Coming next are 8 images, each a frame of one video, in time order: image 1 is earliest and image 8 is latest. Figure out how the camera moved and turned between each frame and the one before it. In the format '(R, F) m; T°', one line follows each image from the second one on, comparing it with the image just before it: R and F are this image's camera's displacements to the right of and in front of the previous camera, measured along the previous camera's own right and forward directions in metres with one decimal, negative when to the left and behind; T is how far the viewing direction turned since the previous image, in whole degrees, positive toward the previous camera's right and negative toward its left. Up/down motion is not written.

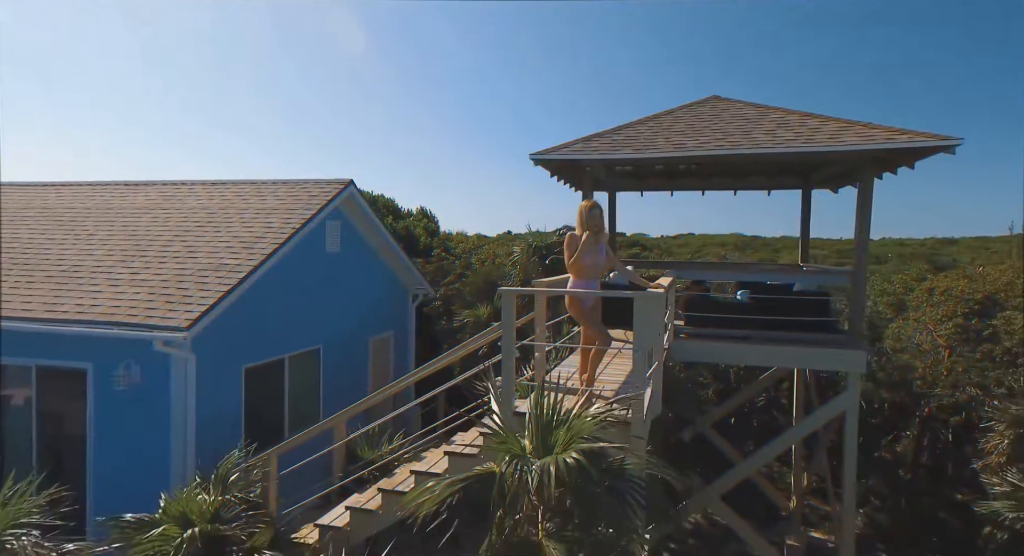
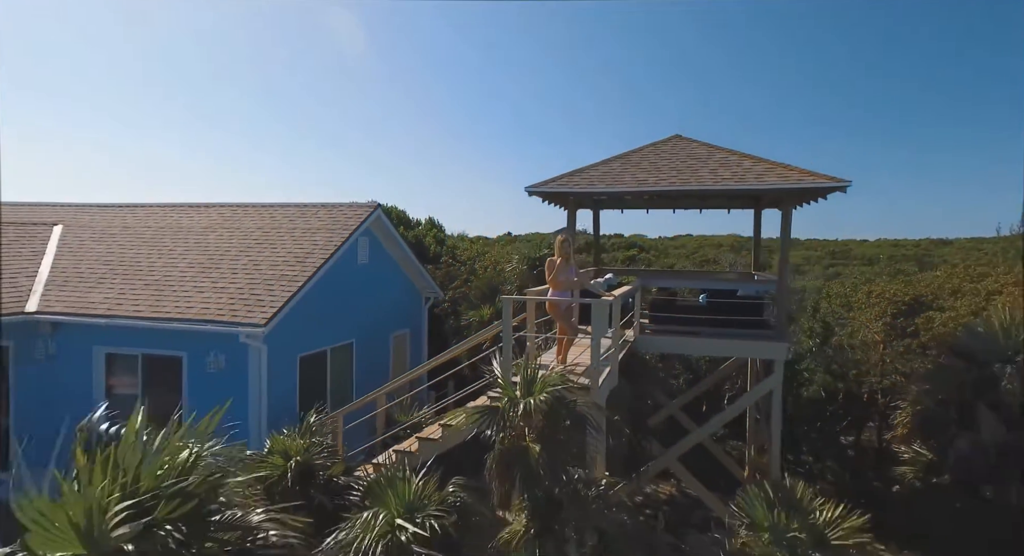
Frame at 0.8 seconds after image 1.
(0.0, -1.8) m; 0°
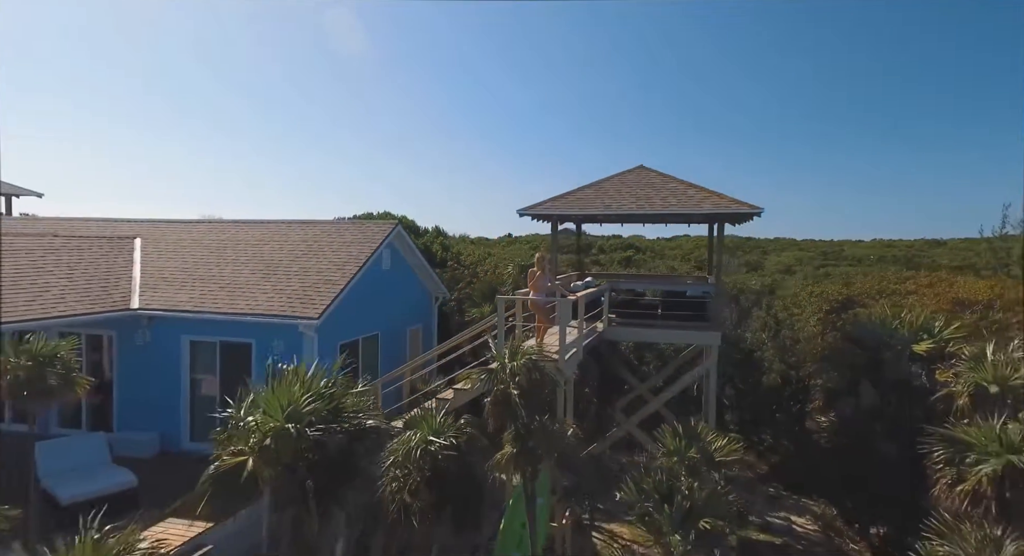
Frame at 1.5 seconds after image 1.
(+0.1, -2.4) m; 0°
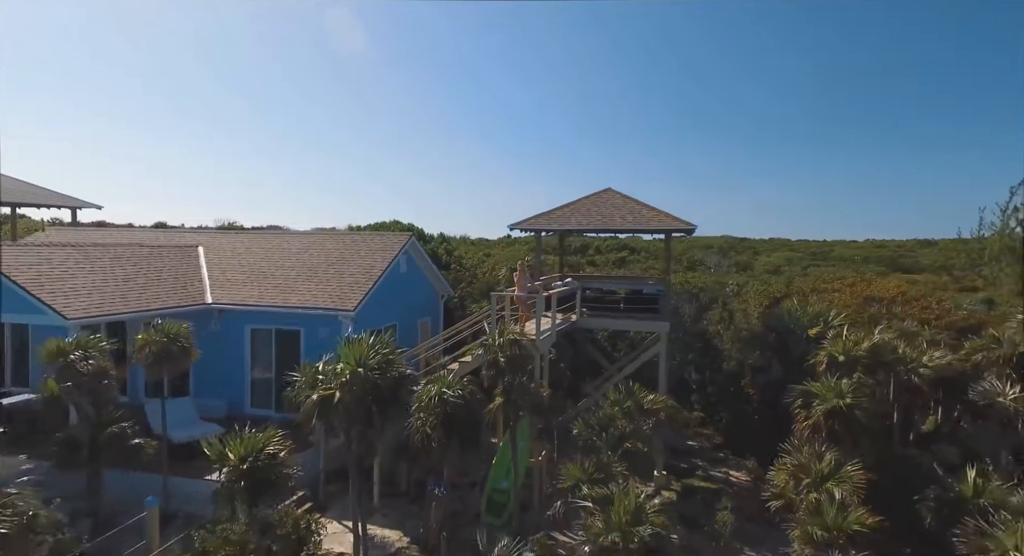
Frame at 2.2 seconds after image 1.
(+0.2, -2.9) m; 0°
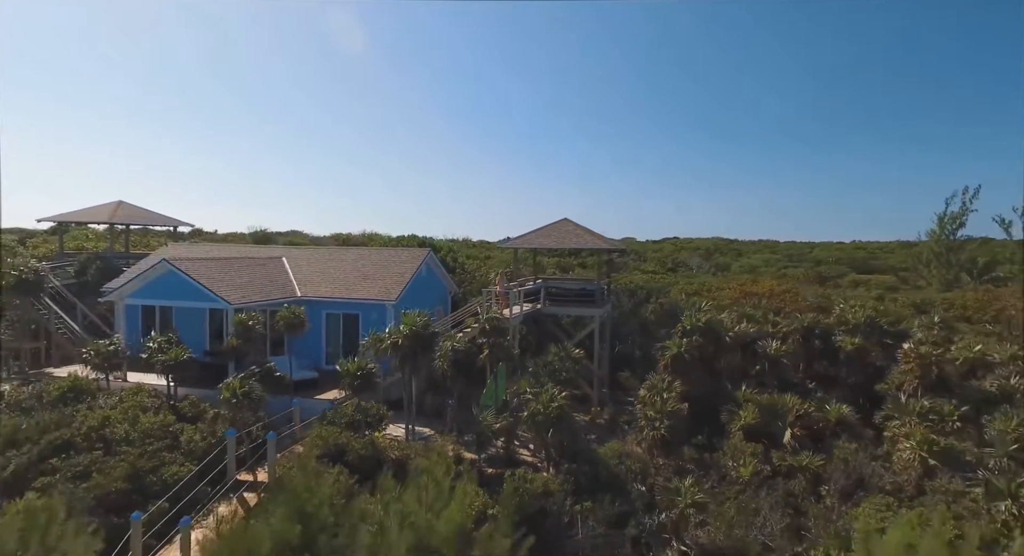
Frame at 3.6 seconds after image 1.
(+0.6, -7.0) m; 0°
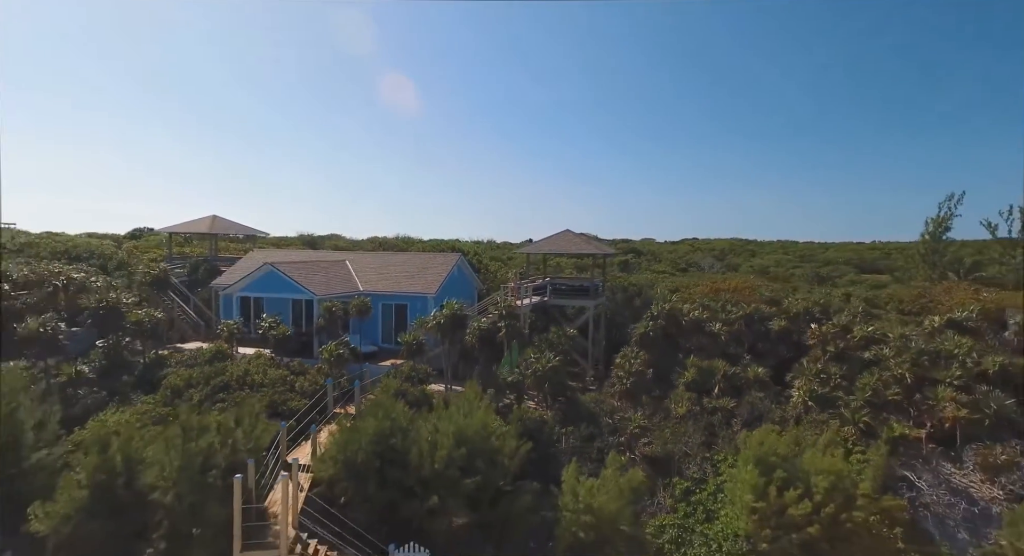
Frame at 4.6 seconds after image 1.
(+0.5, -5.8) m; -2°
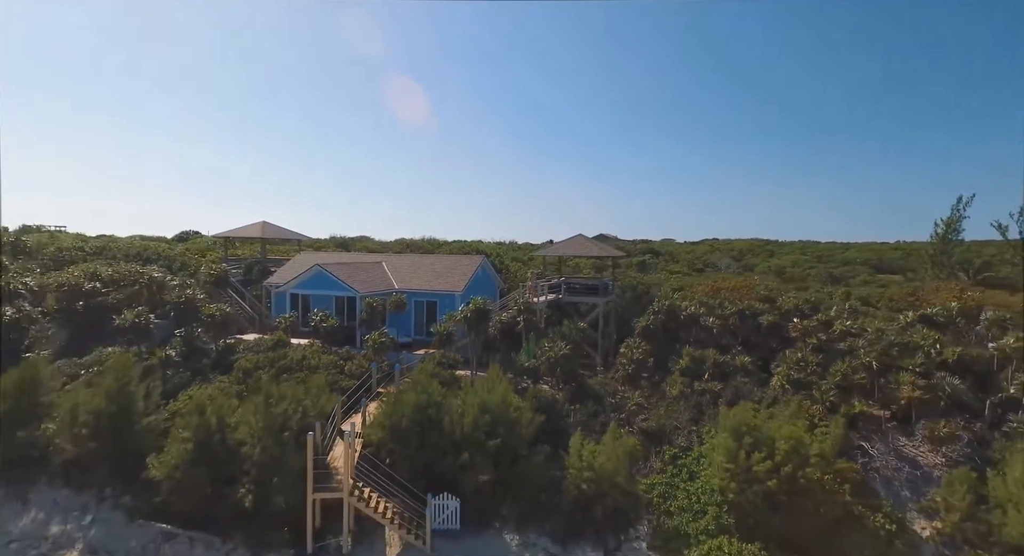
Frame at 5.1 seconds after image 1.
(+0.2, -3.1) m; -2°
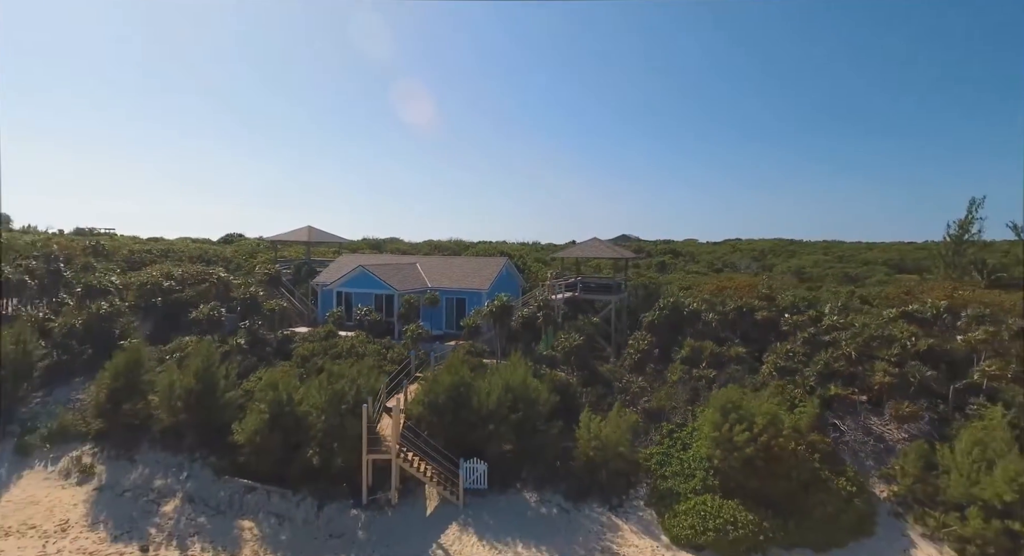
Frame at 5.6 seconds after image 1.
(+0.2, -3.2) m; -2°
